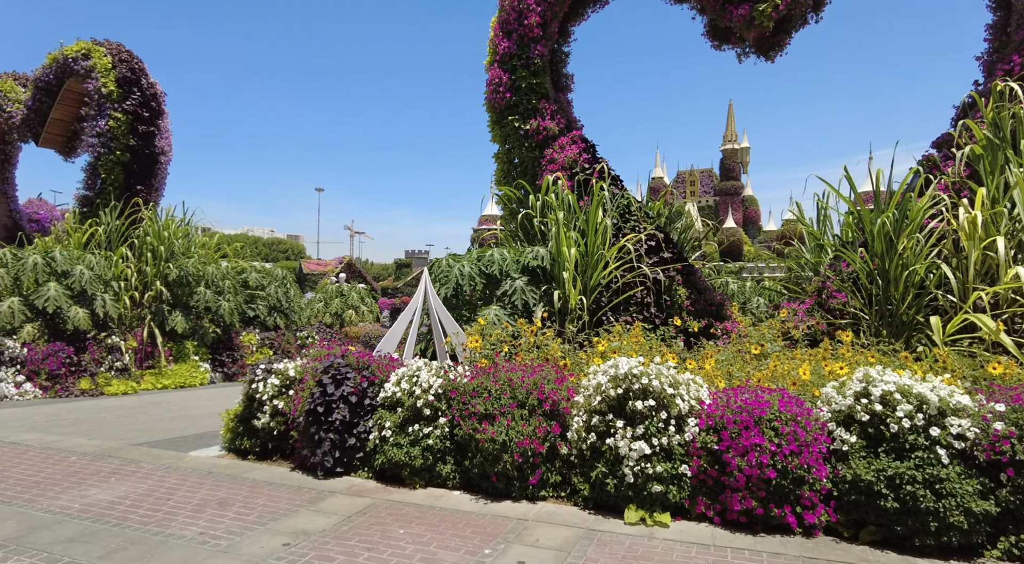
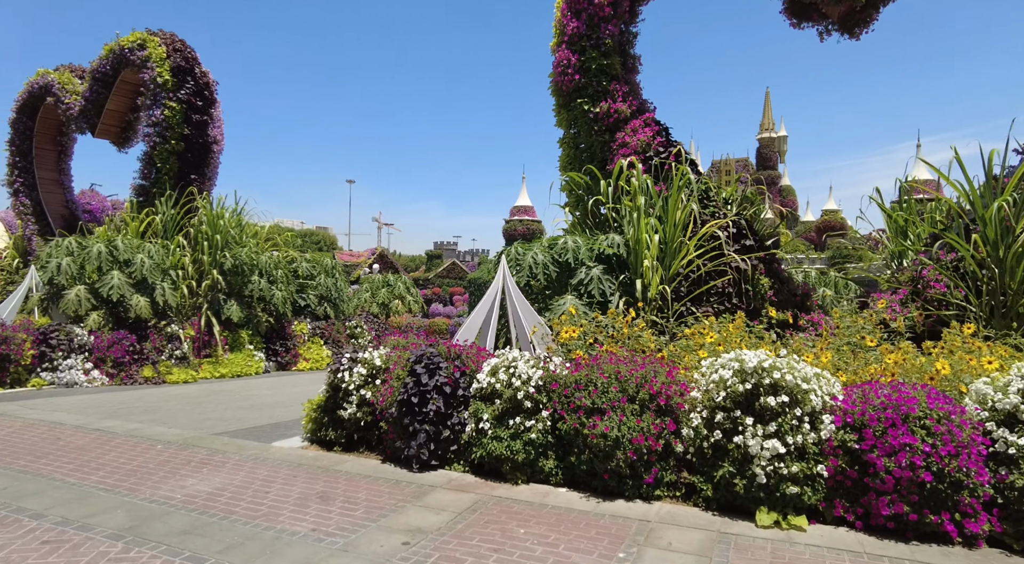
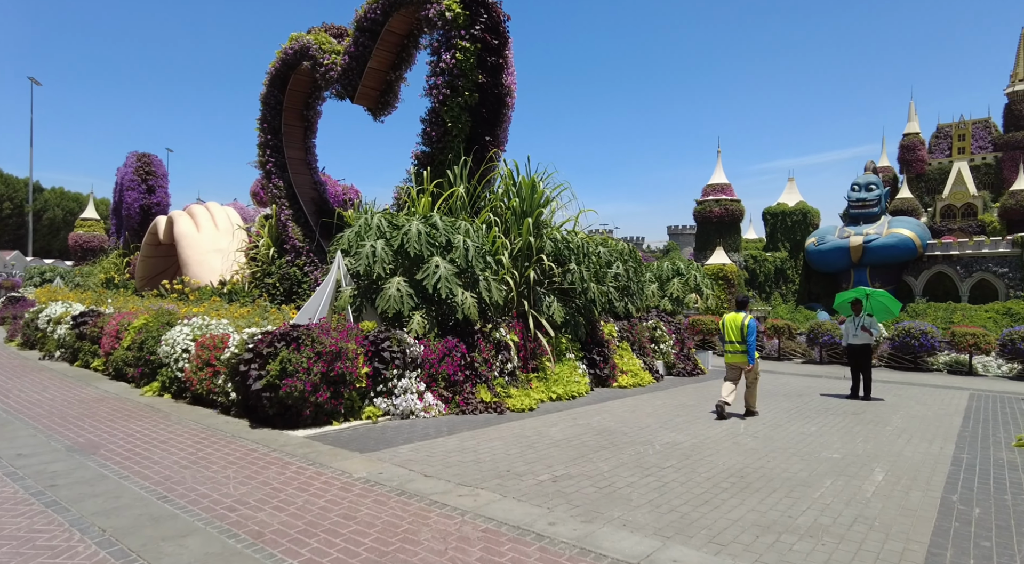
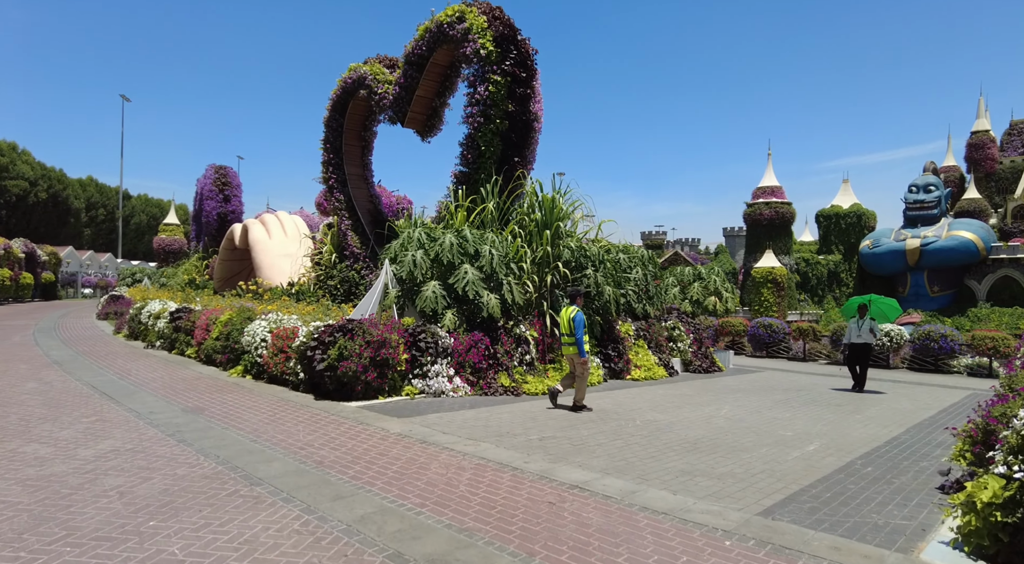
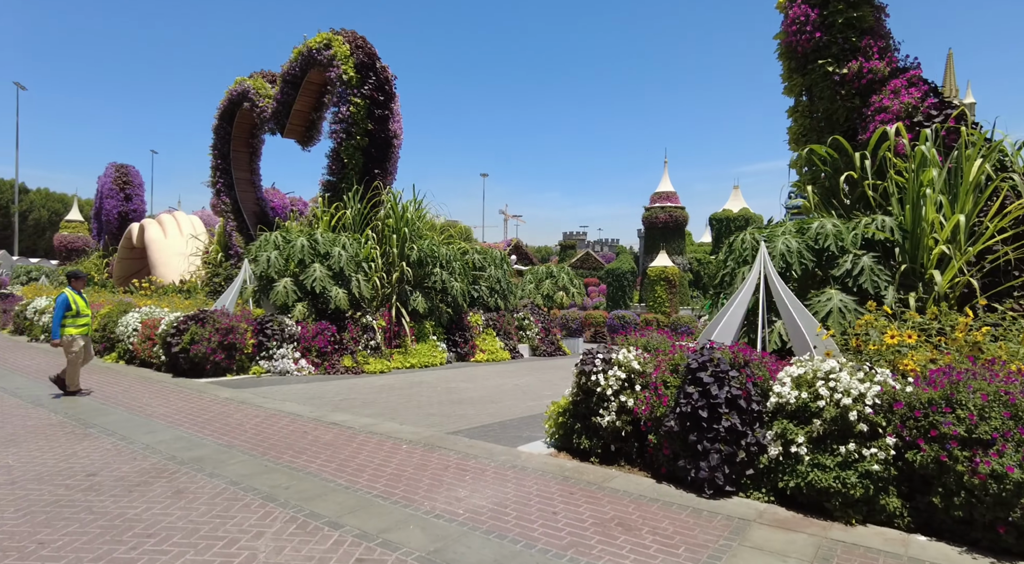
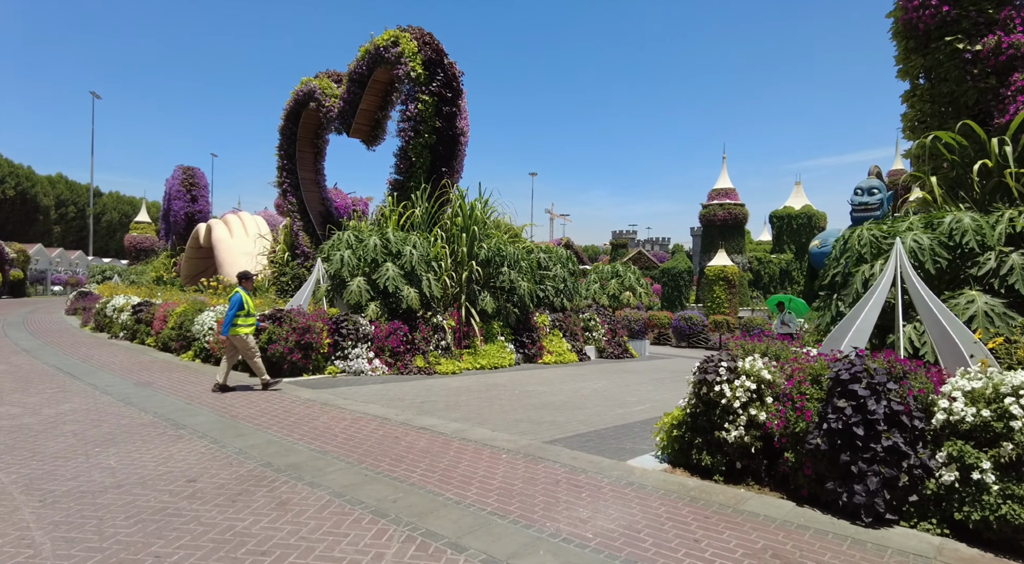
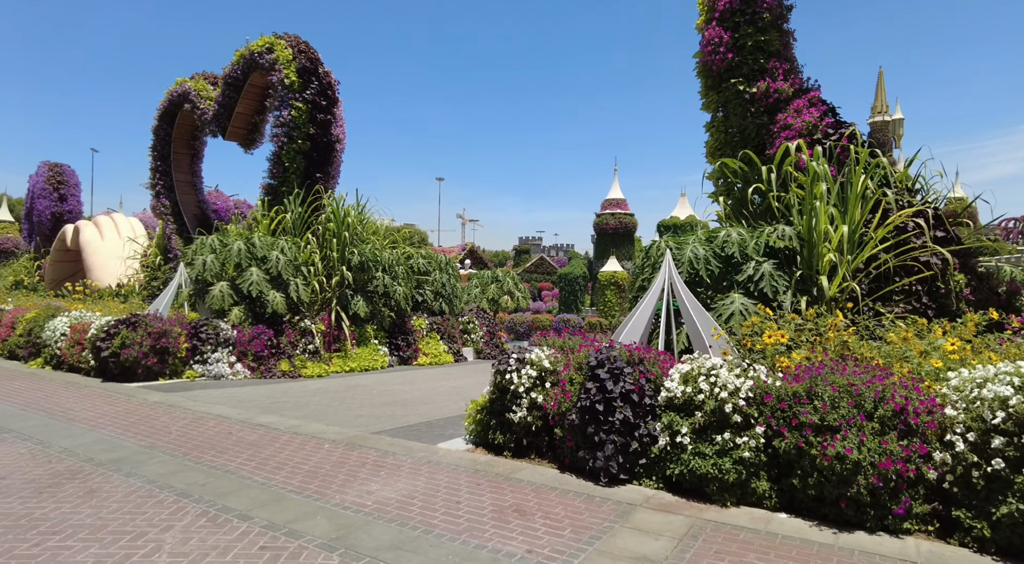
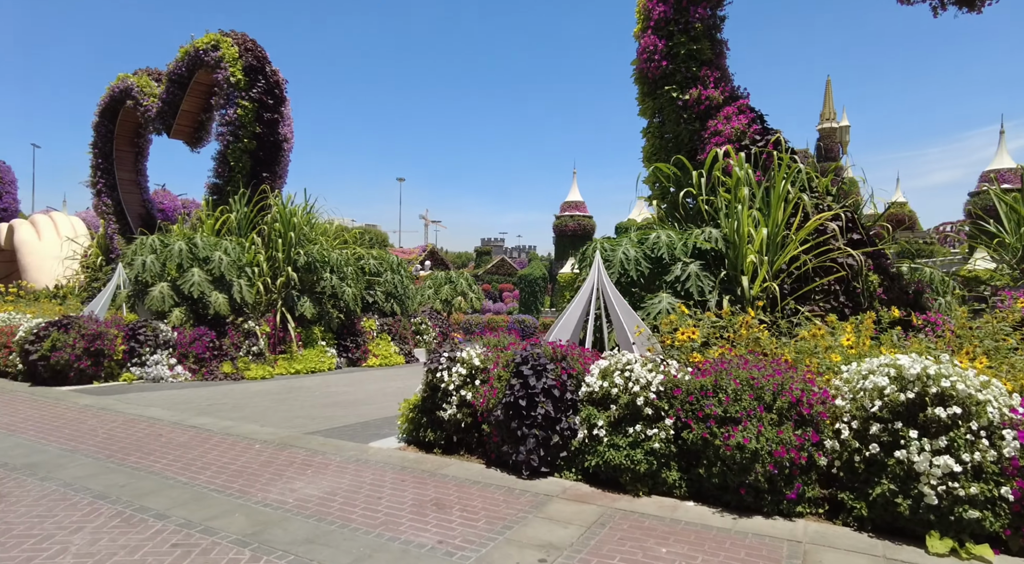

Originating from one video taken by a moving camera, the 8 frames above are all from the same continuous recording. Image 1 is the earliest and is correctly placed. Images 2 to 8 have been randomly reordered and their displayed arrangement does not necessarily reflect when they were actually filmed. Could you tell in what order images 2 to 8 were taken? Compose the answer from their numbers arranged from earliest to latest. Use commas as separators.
2, 8, 7, 5, 6, 4, 3
